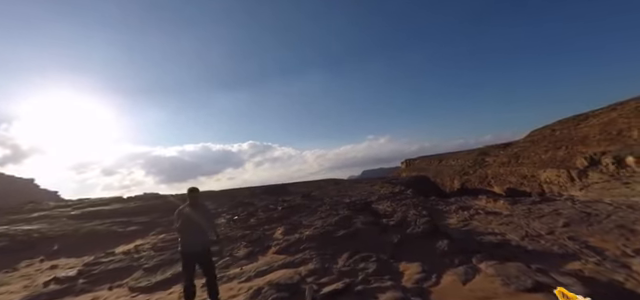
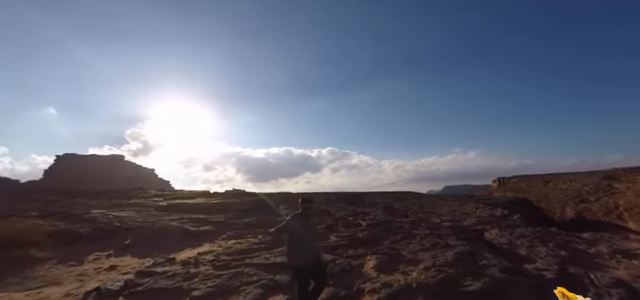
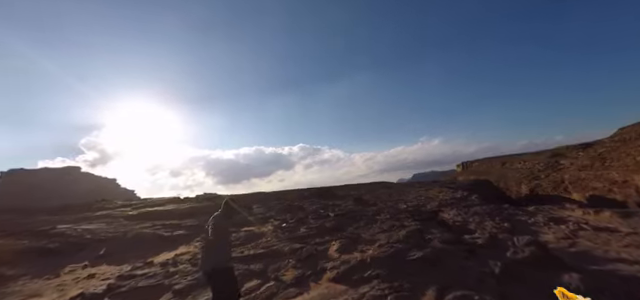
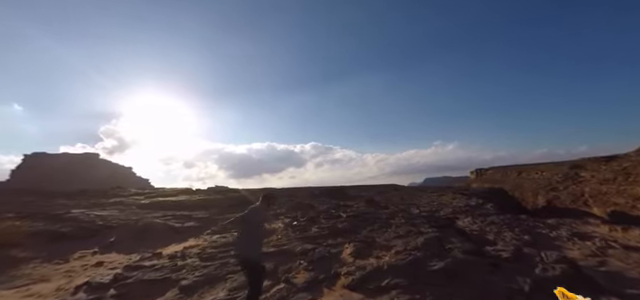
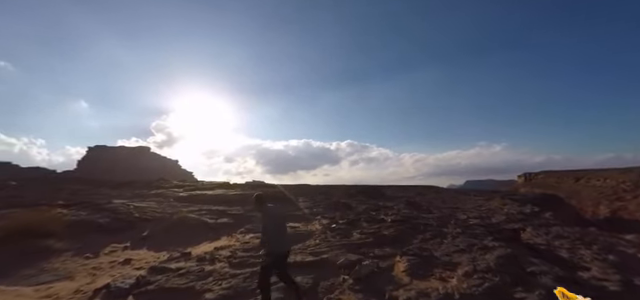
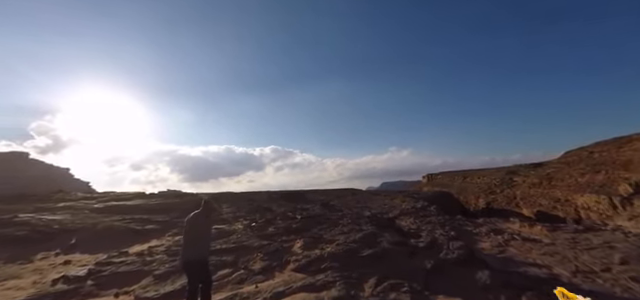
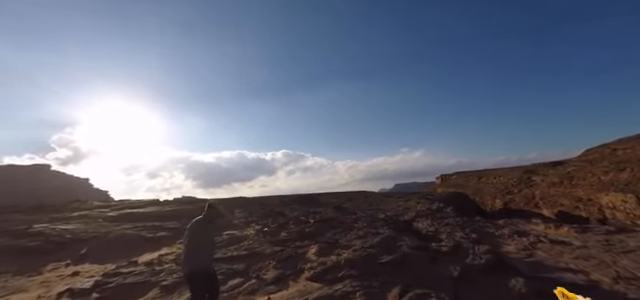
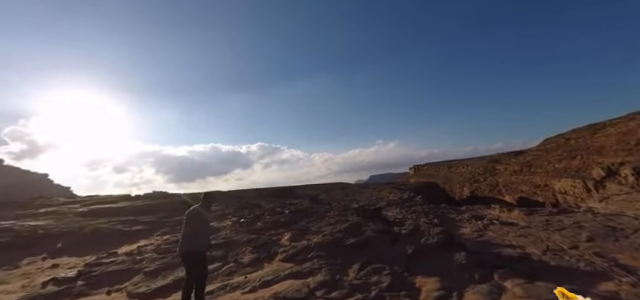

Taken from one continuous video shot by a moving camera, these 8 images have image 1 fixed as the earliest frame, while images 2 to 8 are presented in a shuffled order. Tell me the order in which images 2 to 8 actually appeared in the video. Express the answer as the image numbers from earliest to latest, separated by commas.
8, 6, 7, 3, 4, 2, 5
